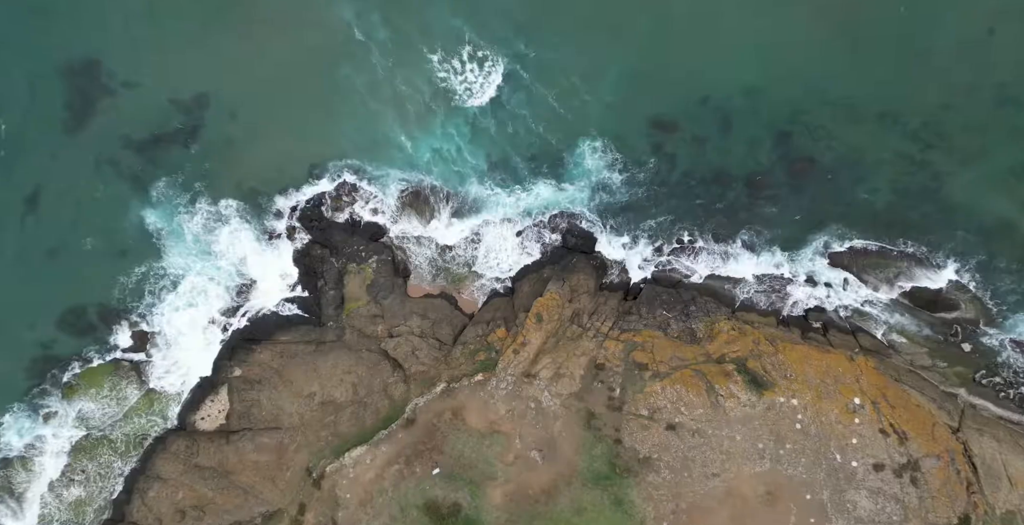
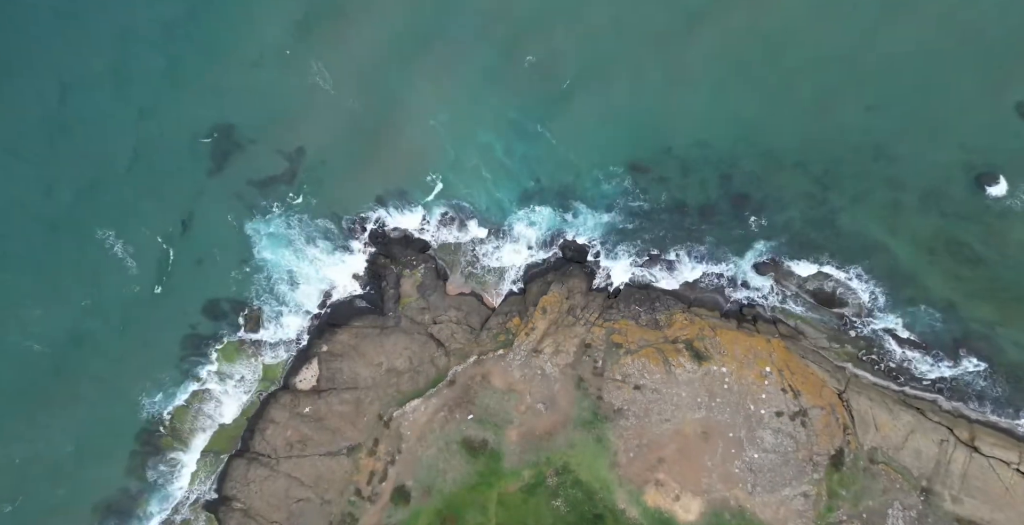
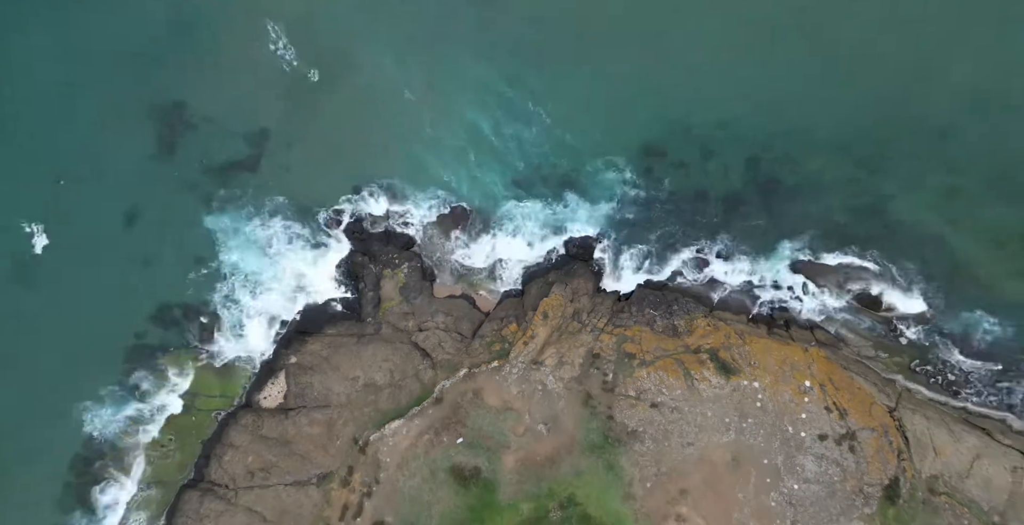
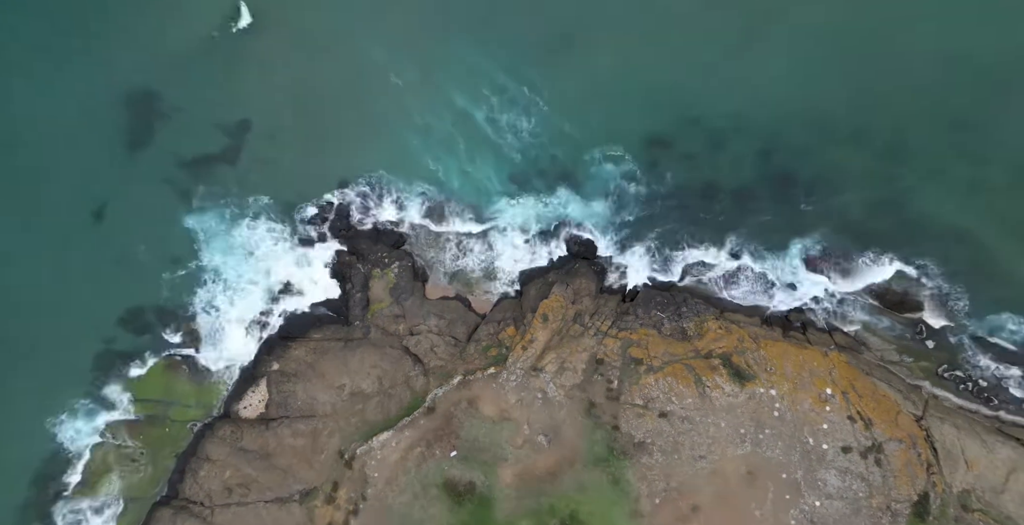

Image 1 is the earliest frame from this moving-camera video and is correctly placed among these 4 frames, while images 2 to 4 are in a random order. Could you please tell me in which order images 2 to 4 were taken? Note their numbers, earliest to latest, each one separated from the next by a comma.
4, 3, 2
